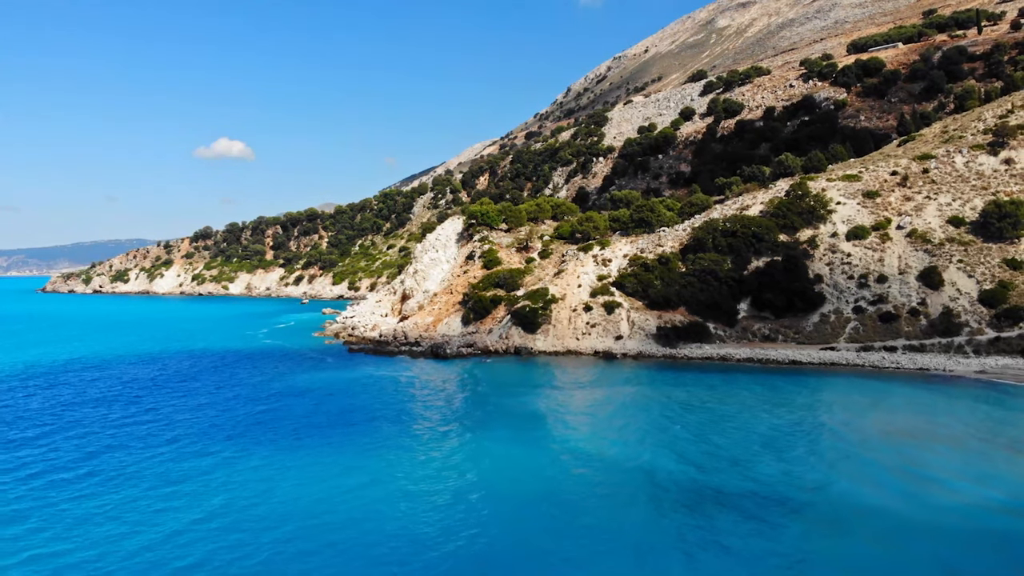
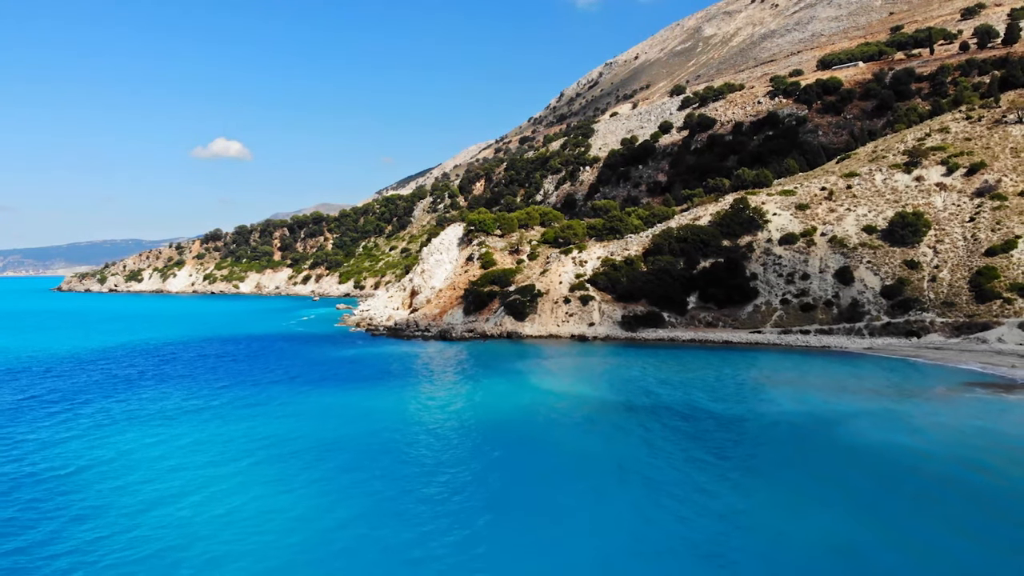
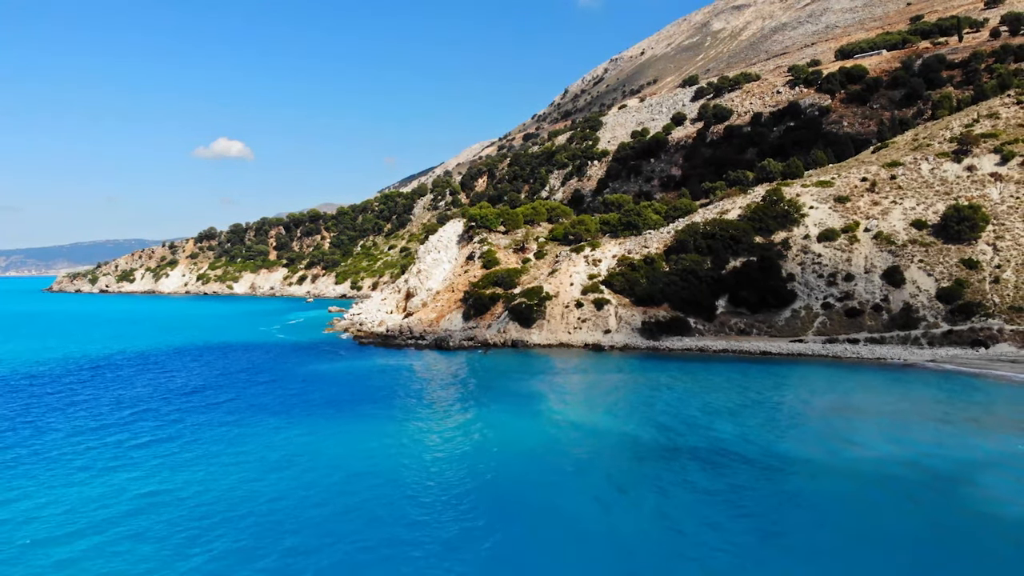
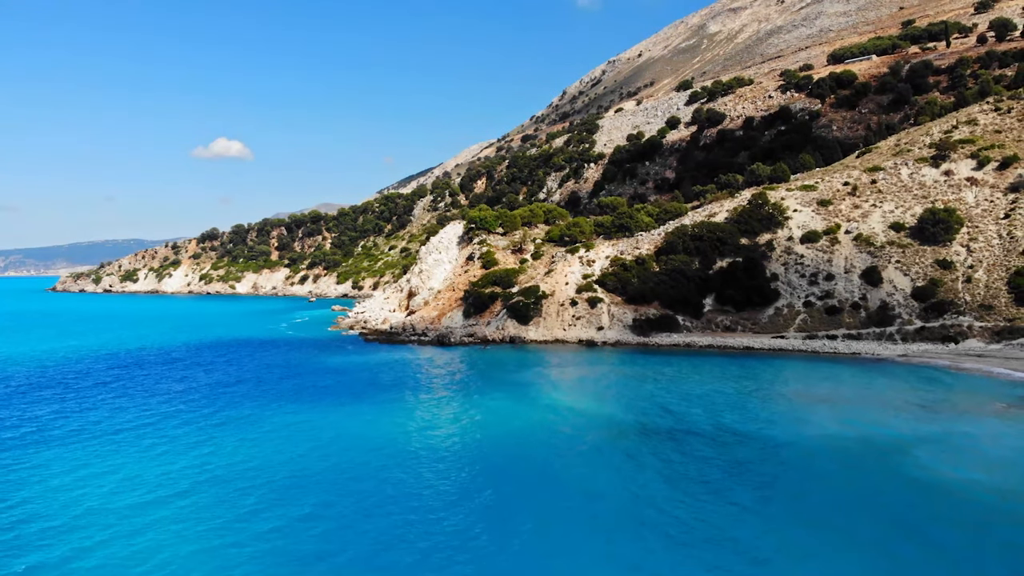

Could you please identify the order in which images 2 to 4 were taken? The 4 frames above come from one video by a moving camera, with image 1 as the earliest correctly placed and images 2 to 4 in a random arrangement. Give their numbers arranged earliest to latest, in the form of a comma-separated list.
3, 4, 2
